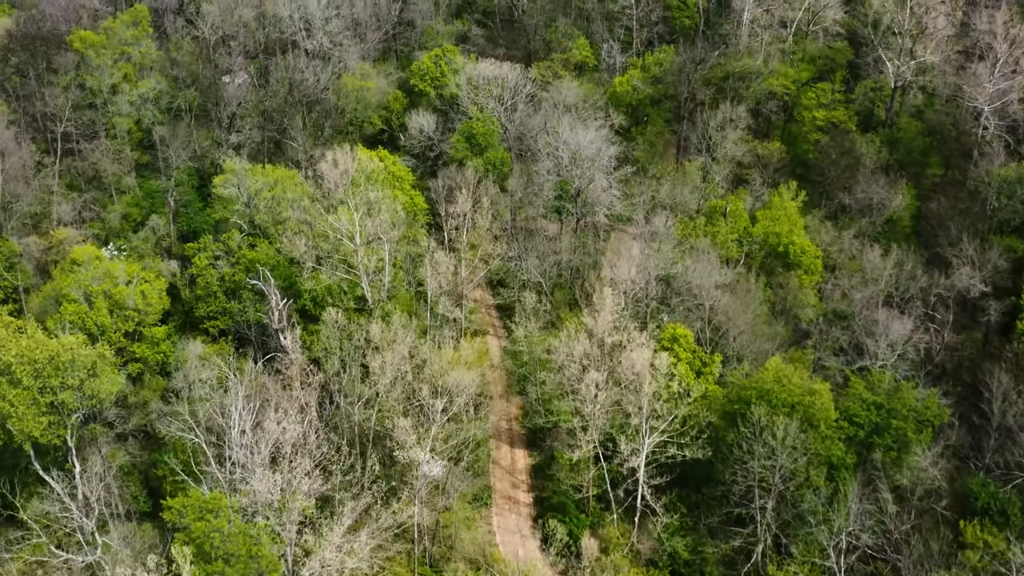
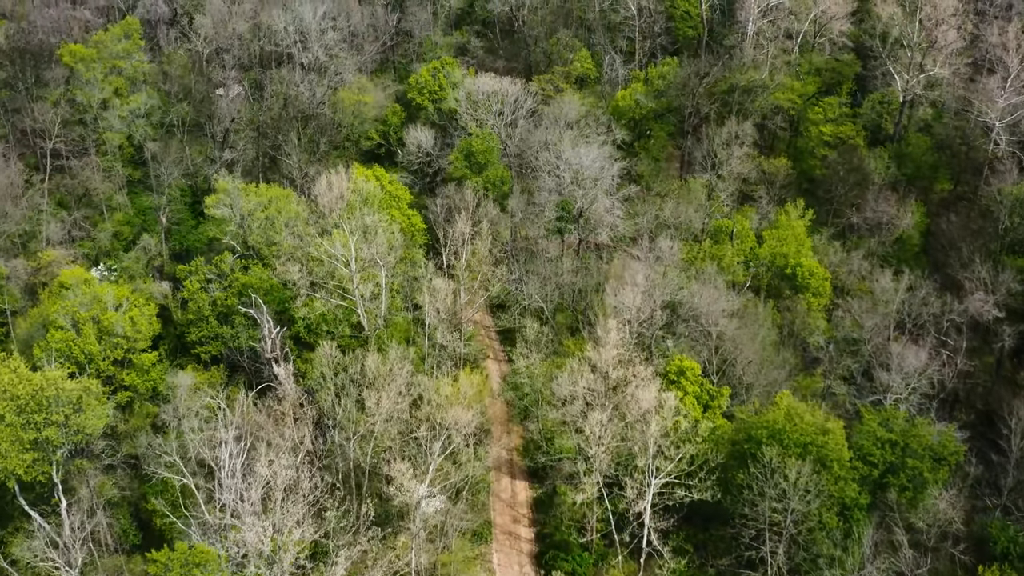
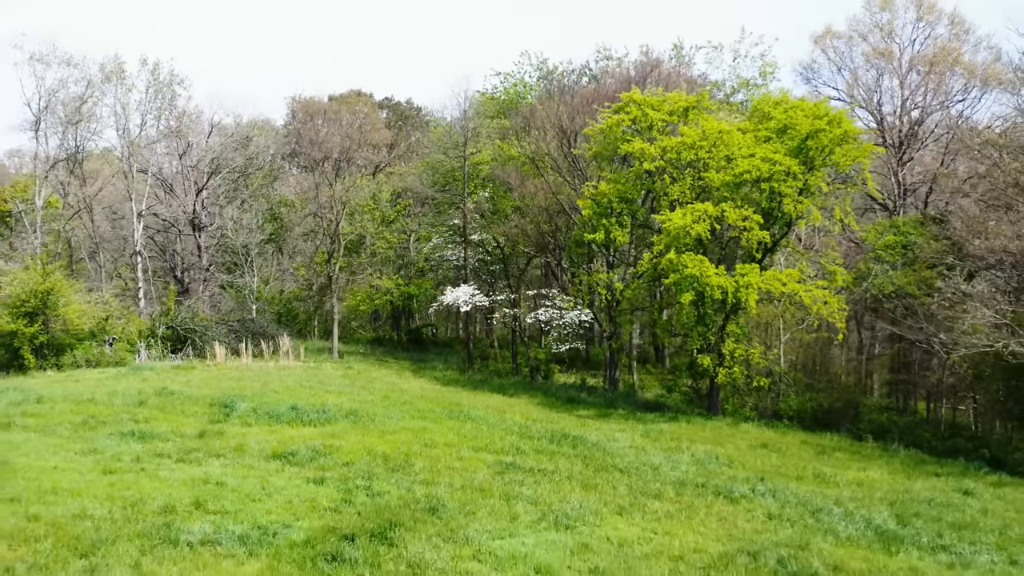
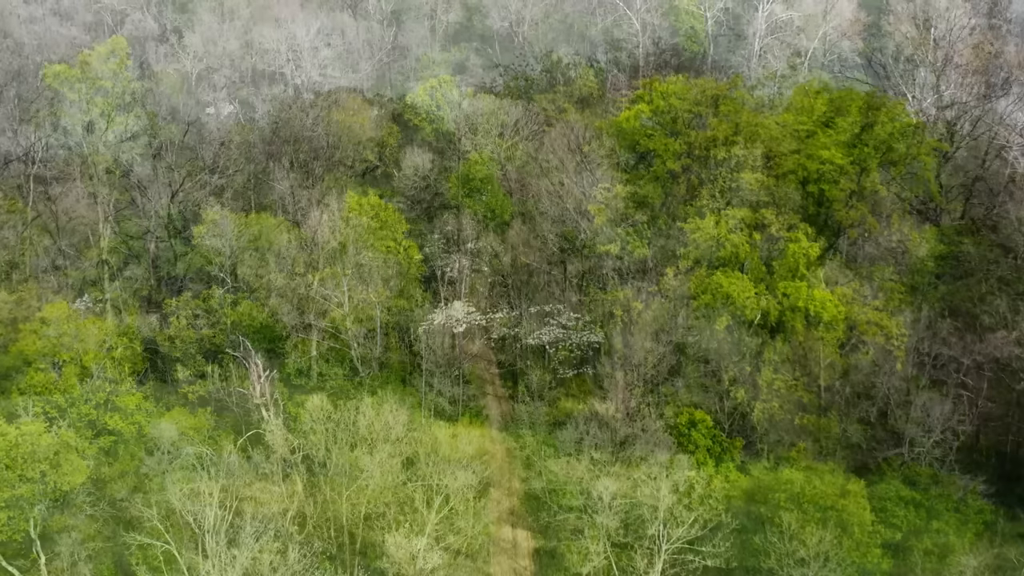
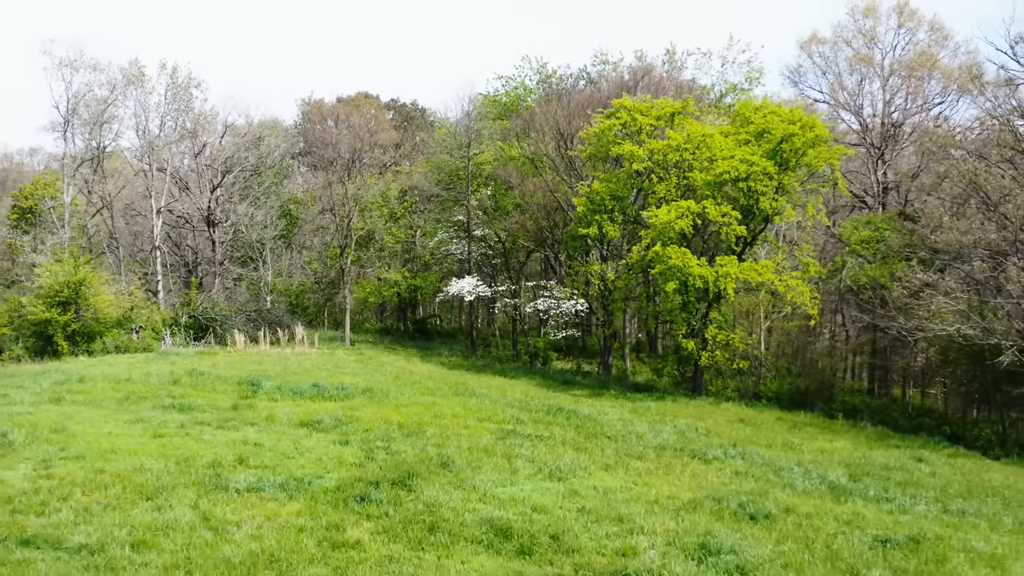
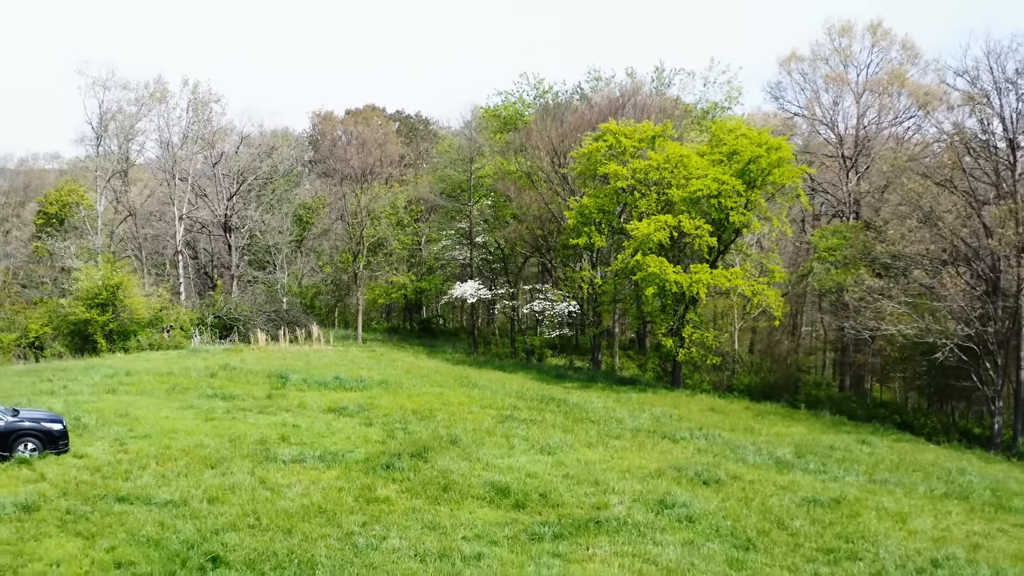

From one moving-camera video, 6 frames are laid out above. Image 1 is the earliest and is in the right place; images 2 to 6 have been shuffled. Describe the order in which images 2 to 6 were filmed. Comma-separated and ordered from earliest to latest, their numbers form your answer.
2, 4, 3, 5, 6
